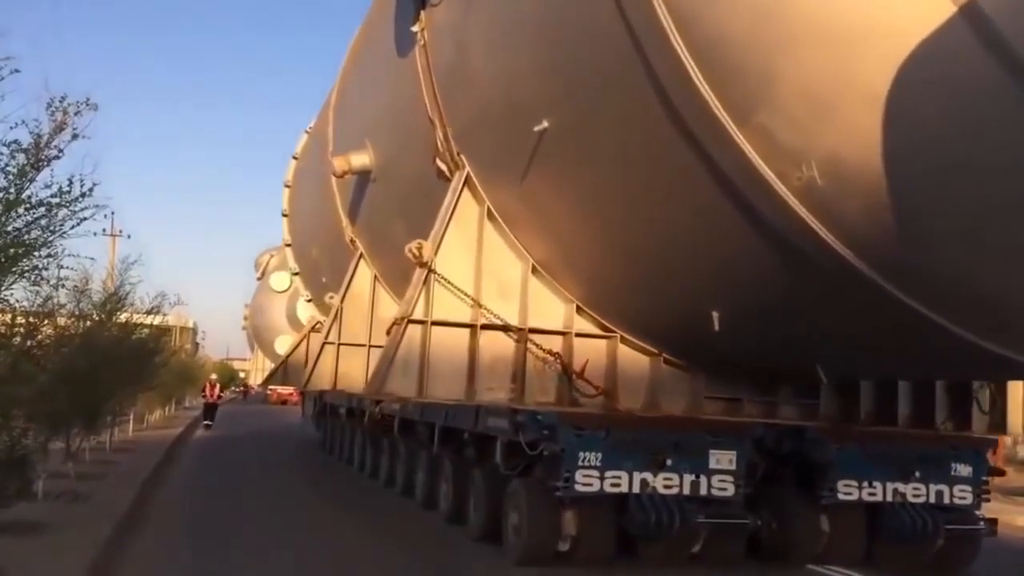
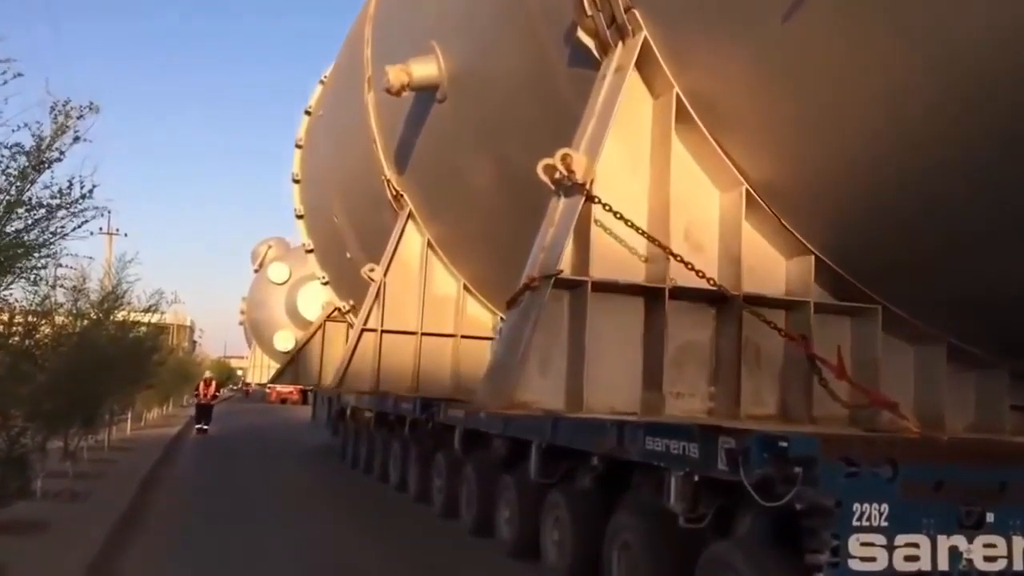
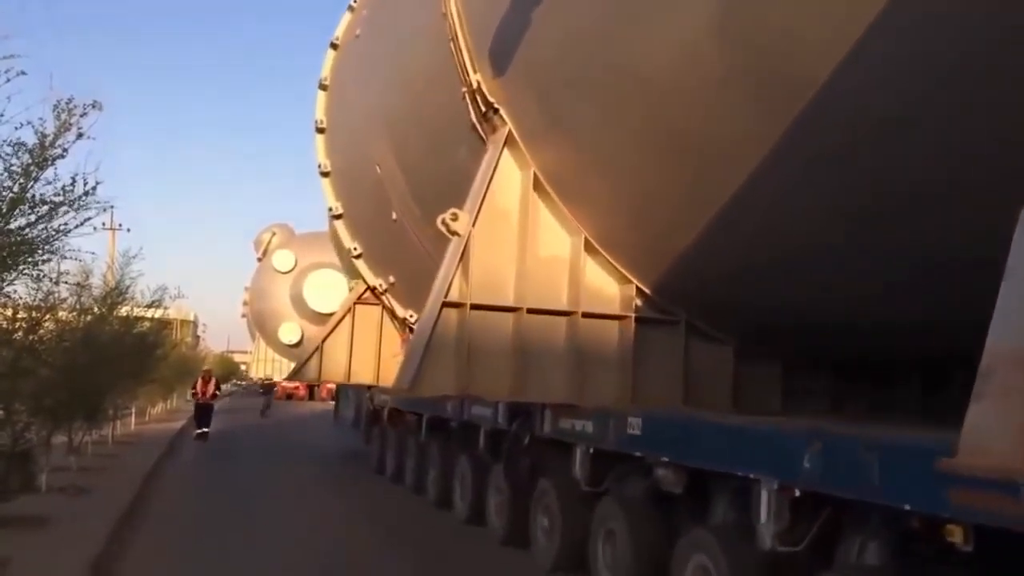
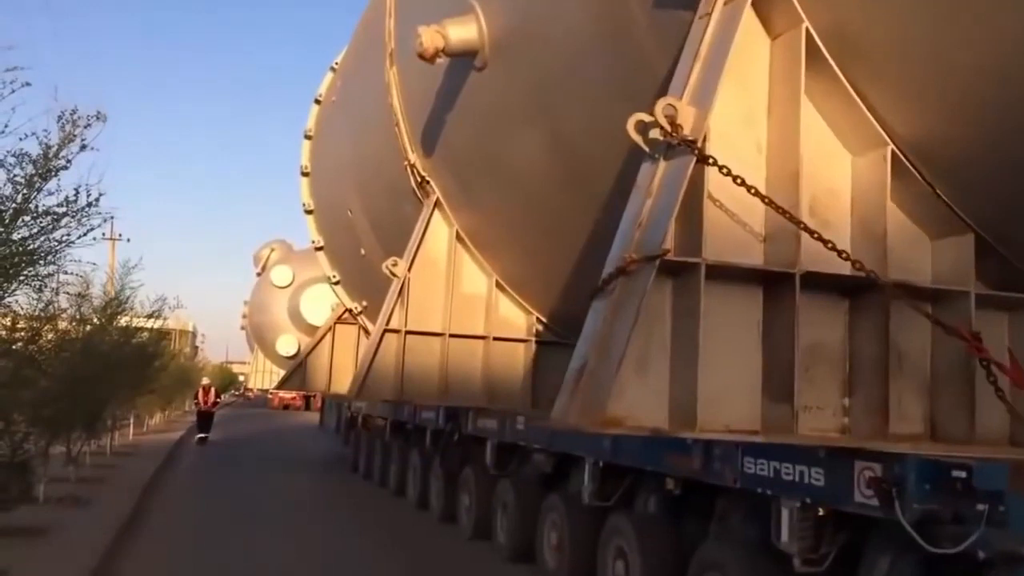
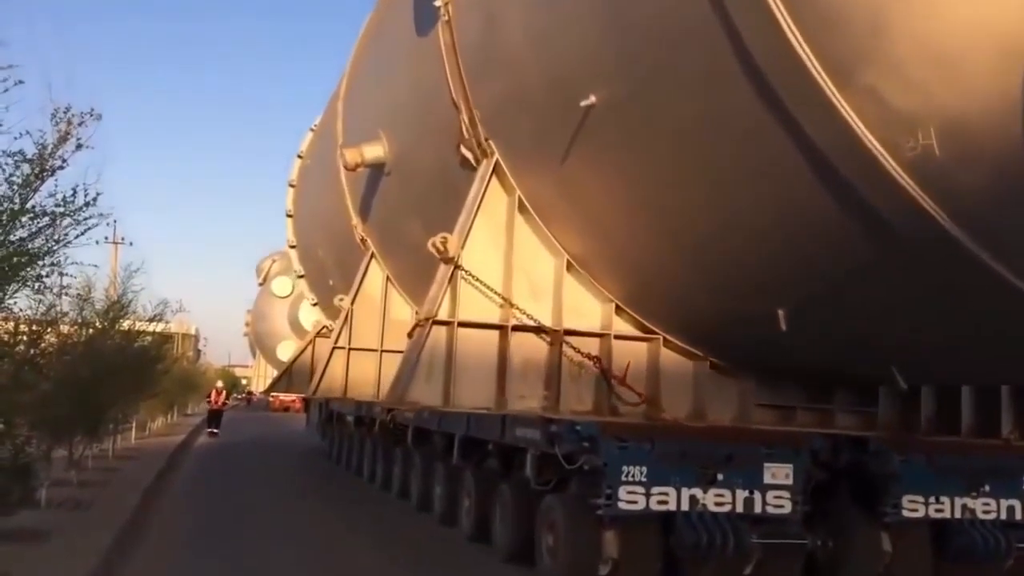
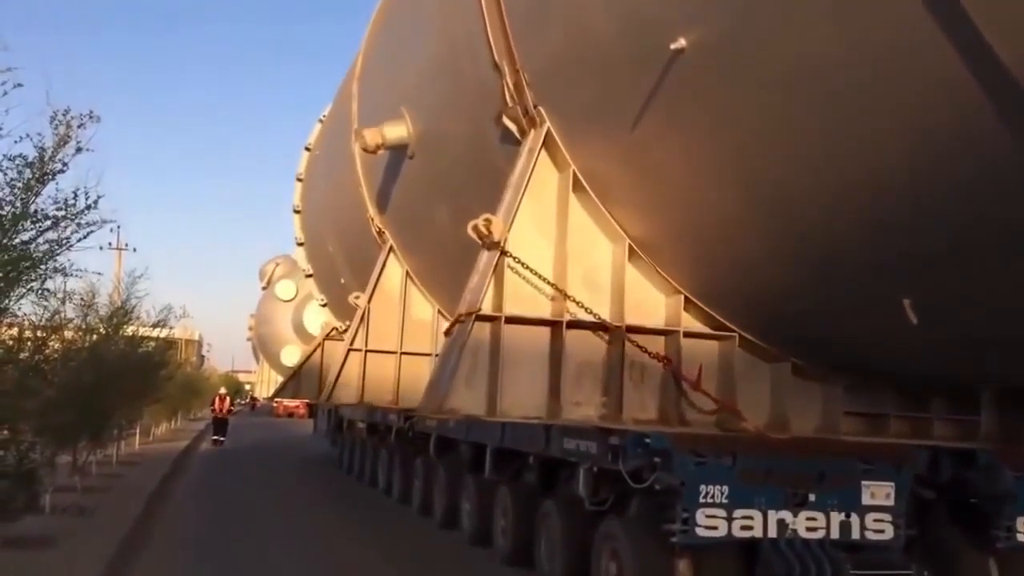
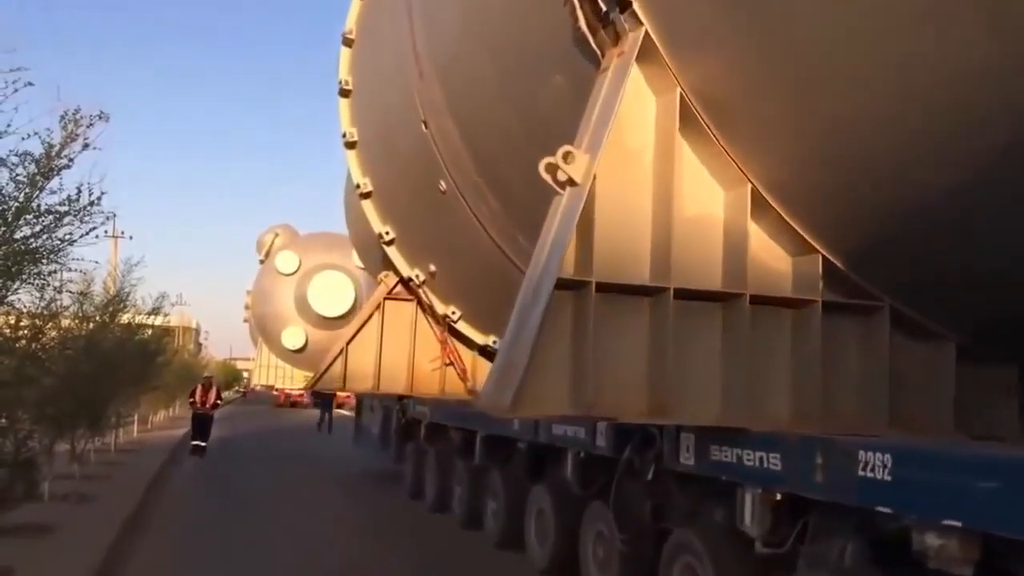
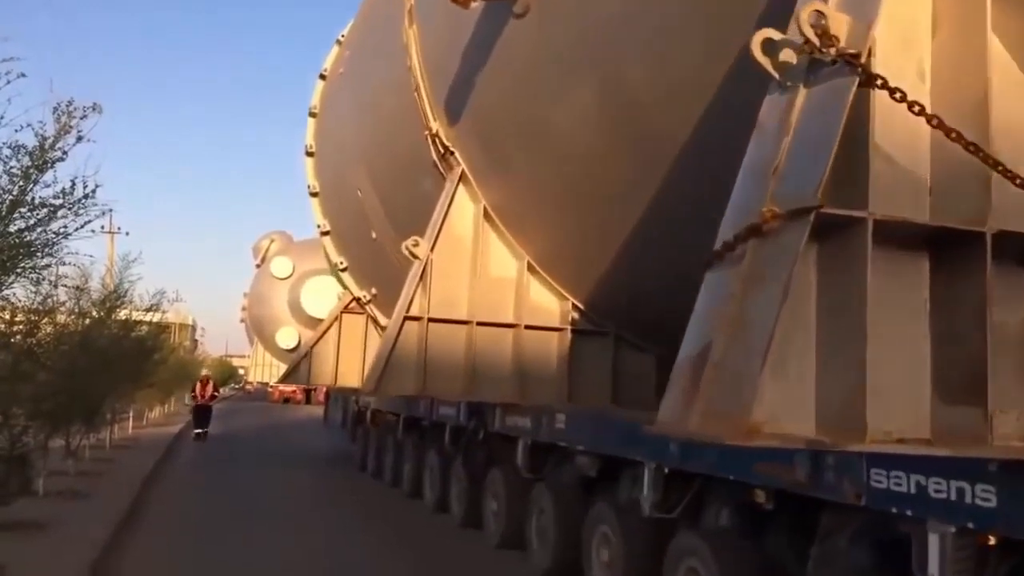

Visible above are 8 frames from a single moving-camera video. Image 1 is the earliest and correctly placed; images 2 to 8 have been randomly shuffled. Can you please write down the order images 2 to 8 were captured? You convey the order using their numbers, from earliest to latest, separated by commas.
5, 6, 2, 4, 8, 3, 7
